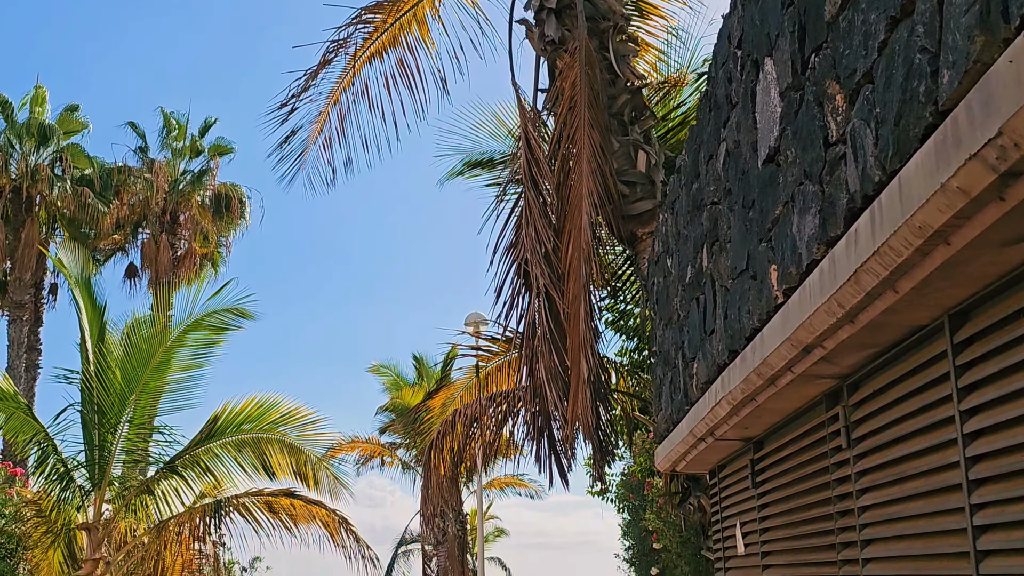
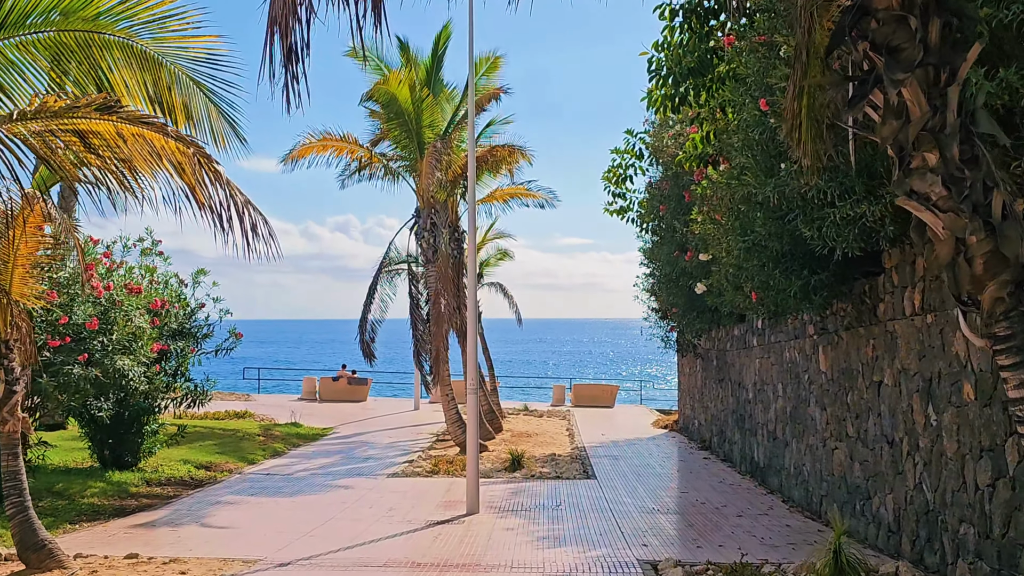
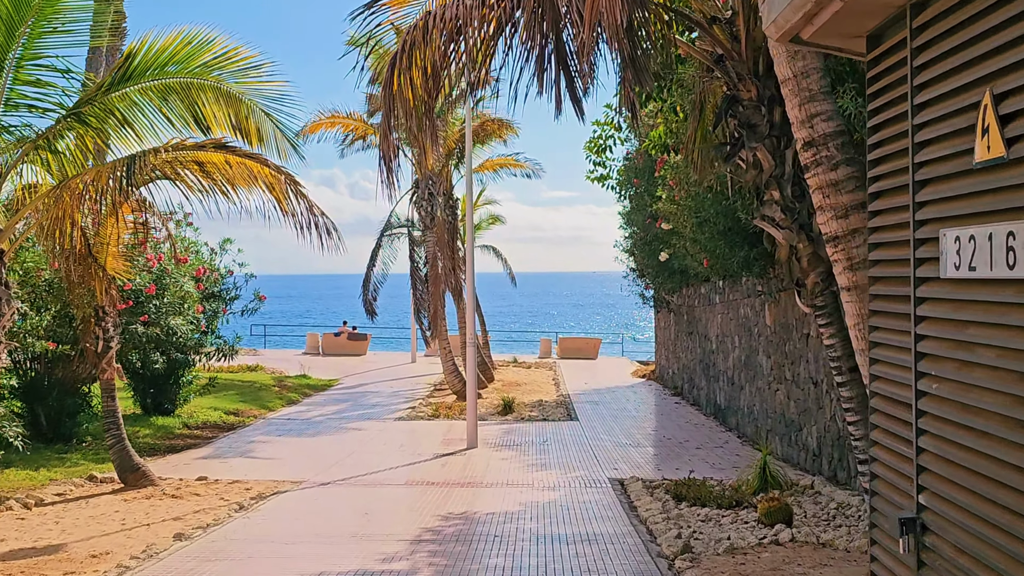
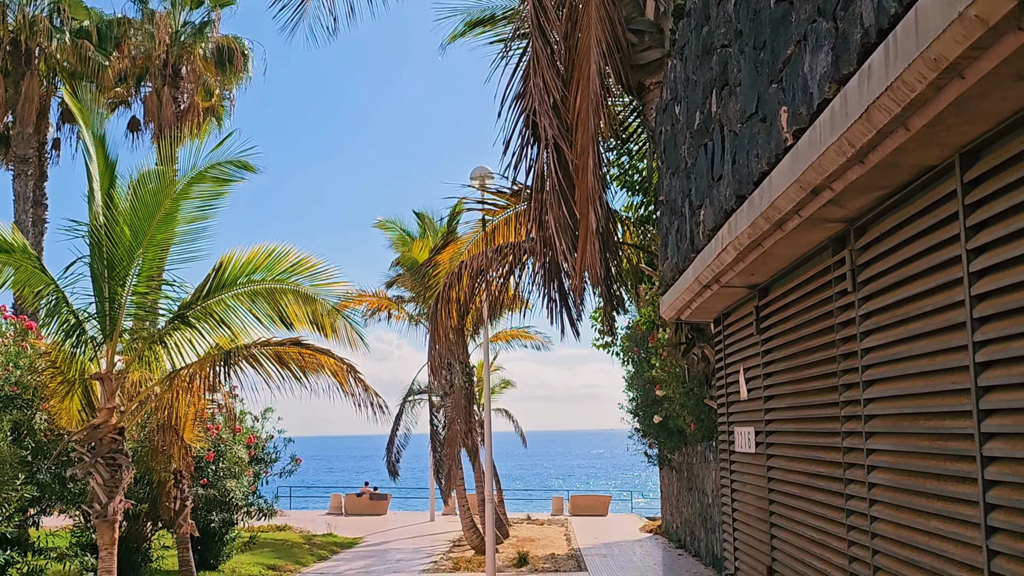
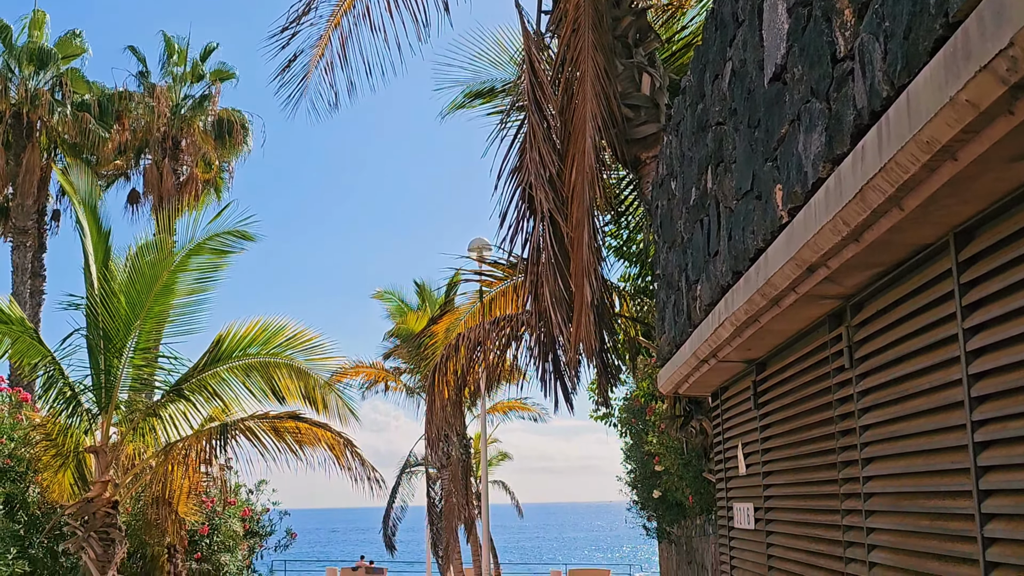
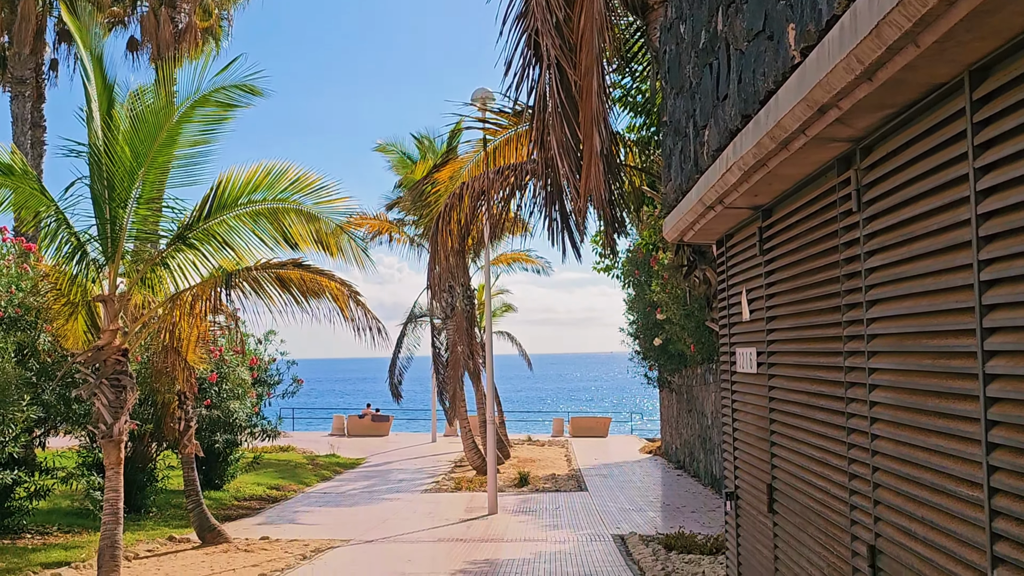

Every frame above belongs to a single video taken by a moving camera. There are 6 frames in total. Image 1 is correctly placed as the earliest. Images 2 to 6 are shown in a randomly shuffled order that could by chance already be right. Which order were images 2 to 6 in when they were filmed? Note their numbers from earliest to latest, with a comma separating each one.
5, 4, 6, 3, 2
